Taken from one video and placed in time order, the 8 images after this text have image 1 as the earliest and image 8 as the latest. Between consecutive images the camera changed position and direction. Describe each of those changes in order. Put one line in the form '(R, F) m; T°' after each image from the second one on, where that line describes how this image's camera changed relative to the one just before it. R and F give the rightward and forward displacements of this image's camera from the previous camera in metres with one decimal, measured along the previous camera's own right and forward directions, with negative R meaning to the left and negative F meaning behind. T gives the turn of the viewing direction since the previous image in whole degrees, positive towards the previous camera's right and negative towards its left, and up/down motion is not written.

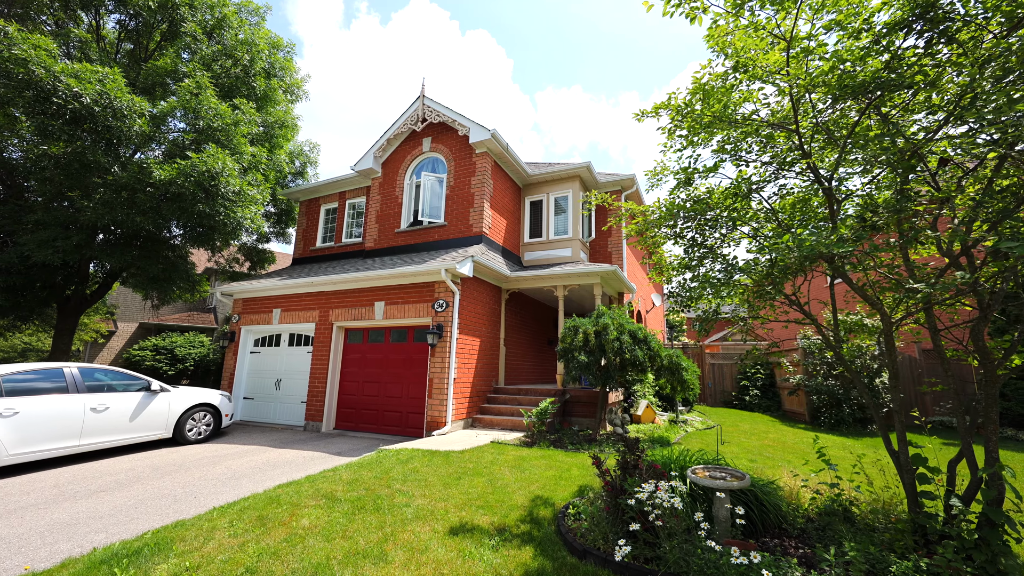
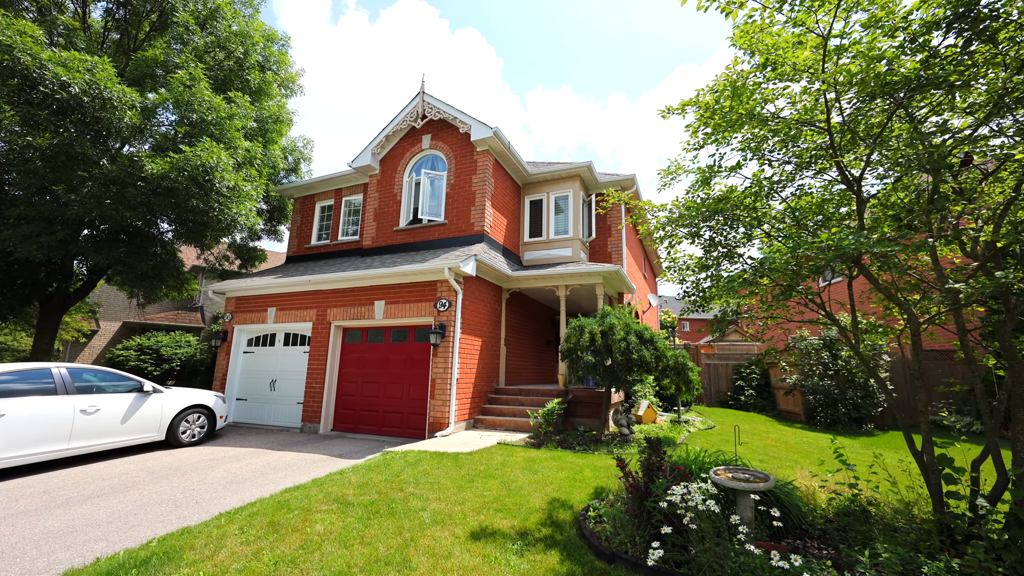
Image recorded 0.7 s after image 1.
(-0.3, +0.1) m; +1°
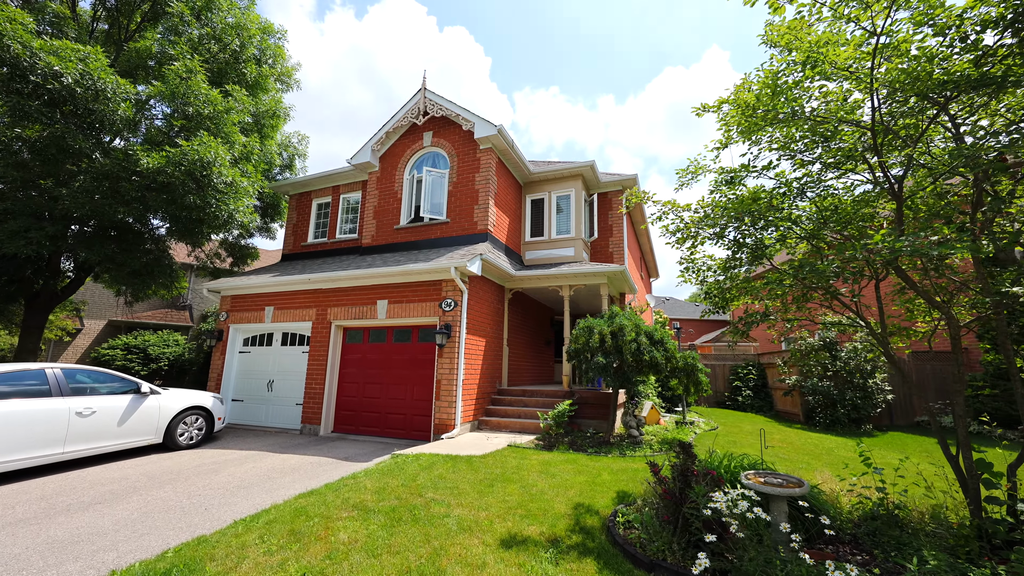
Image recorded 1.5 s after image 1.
(-0.3, +0.1) m; +1°
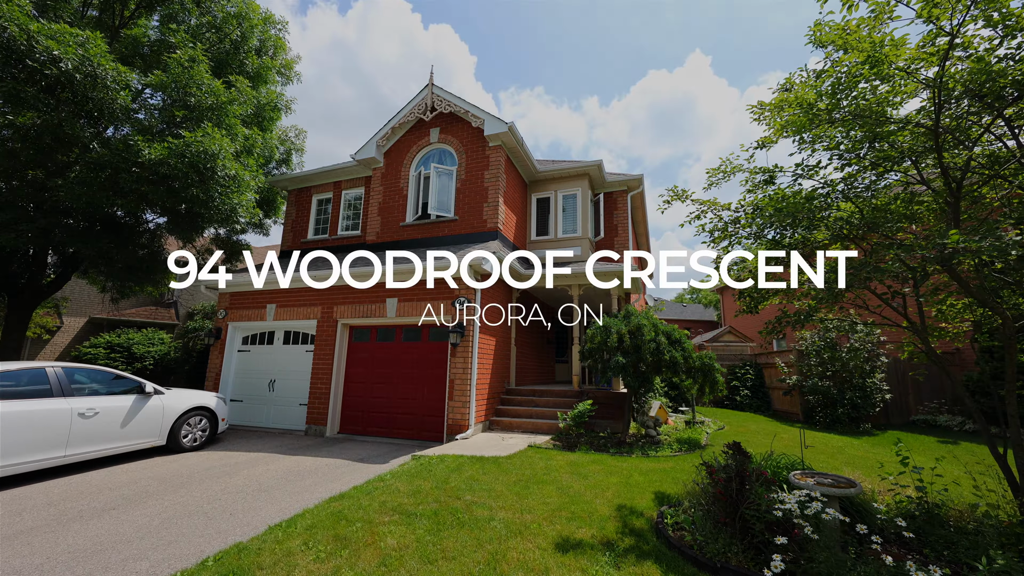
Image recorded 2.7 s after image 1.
(-0.5, +0.1) m; +2°
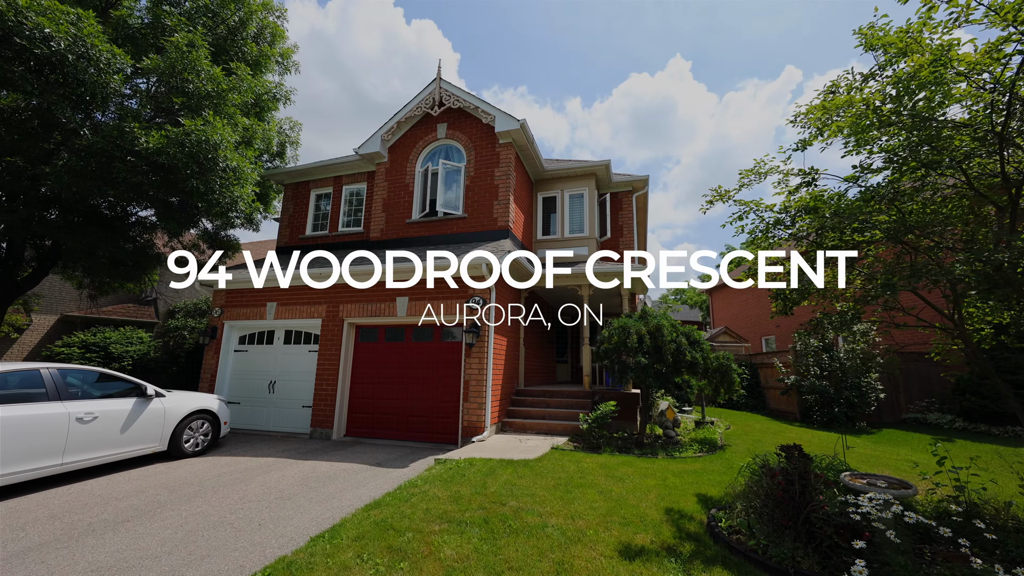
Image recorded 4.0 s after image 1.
(-0.6, +0.1) m; +2°
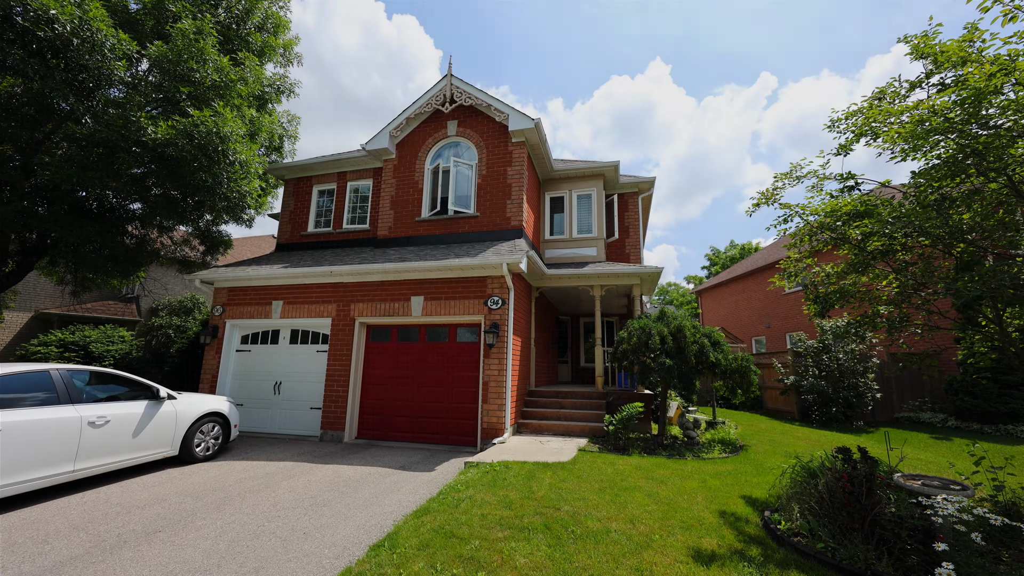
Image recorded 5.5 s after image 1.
(-0.7, +0.1) m; +2°
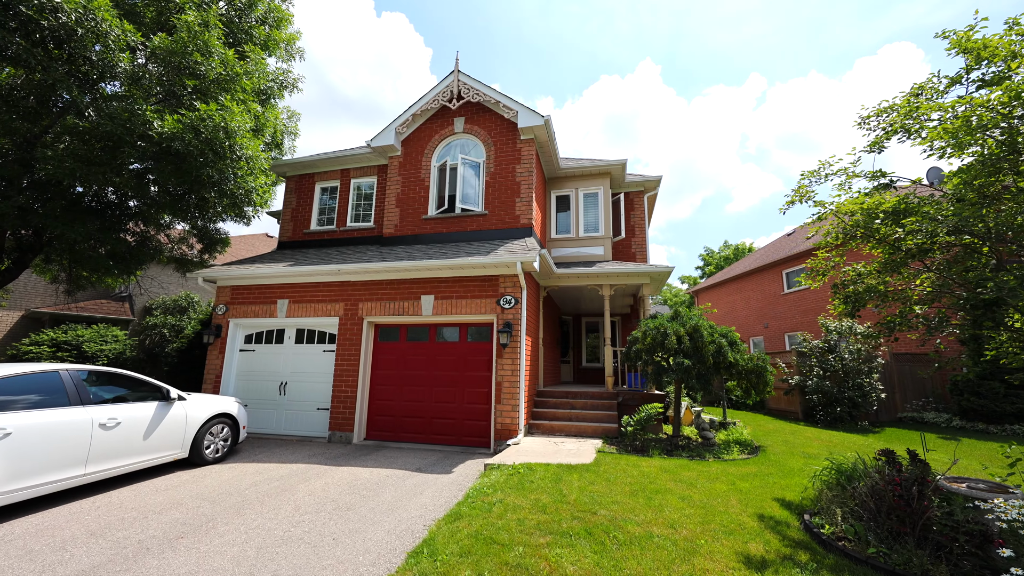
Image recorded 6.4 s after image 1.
(-0.4, +0.1) m; +1°
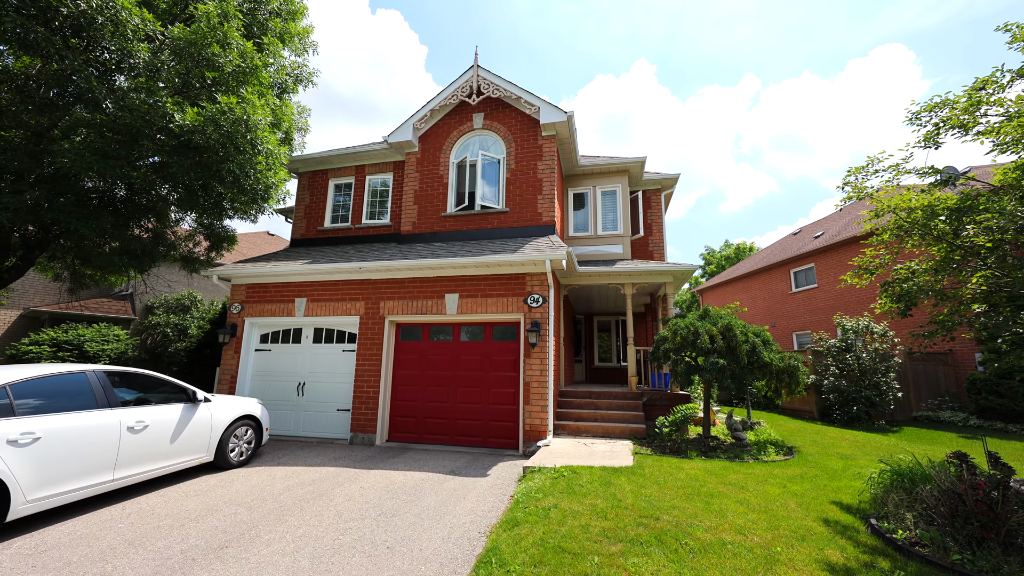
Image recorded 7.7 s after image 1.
(-0.5, +0.1) m; 0°
